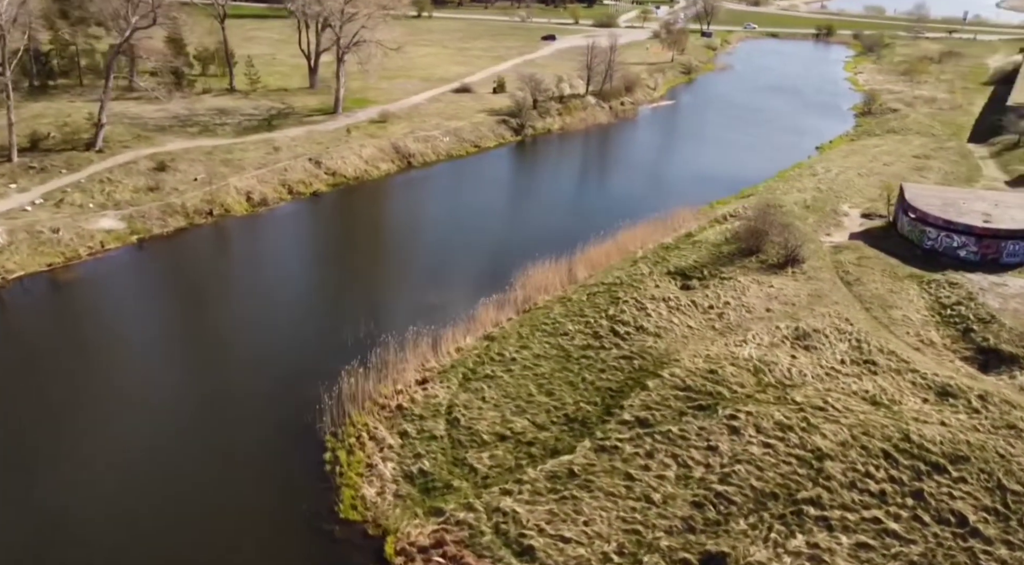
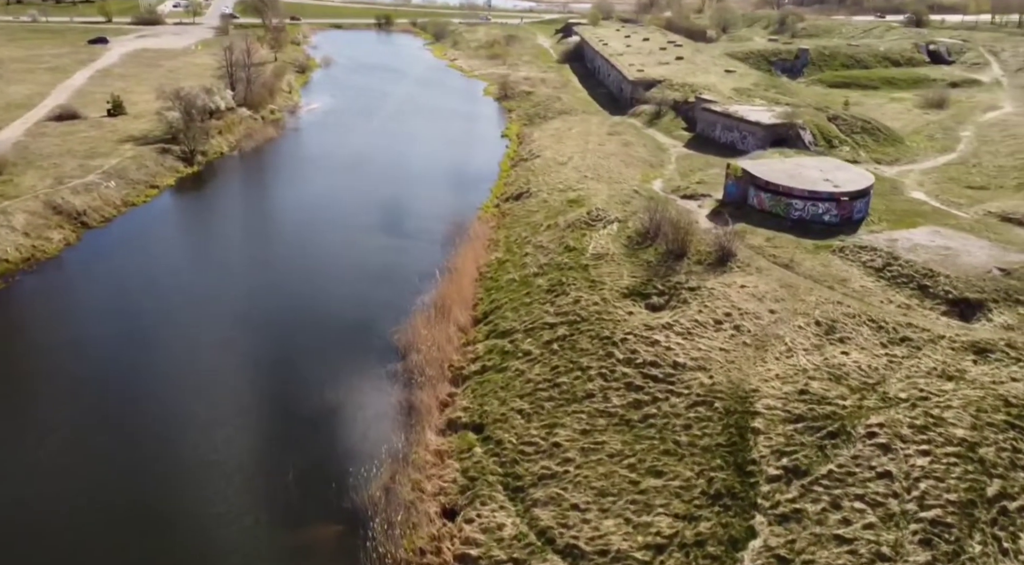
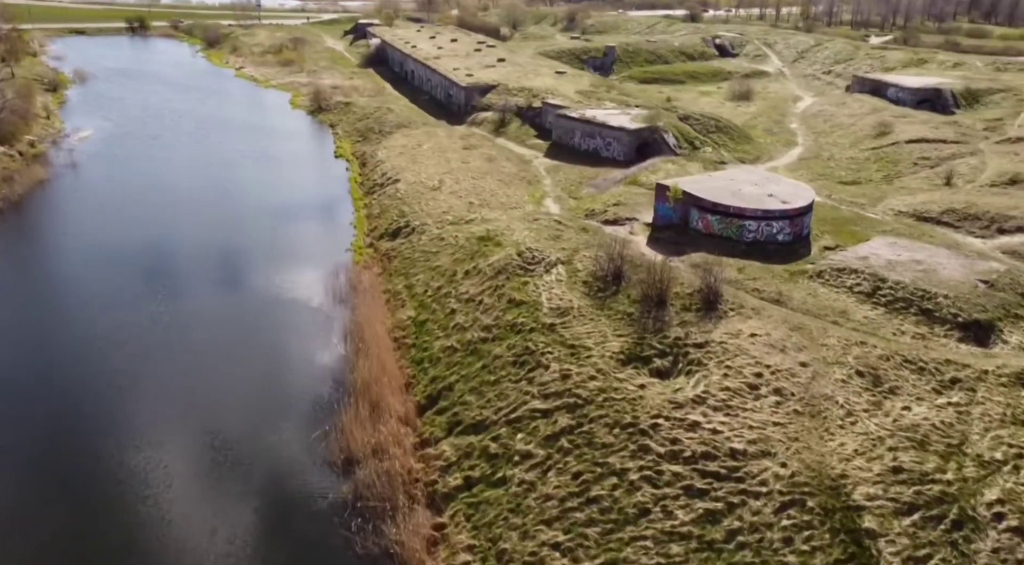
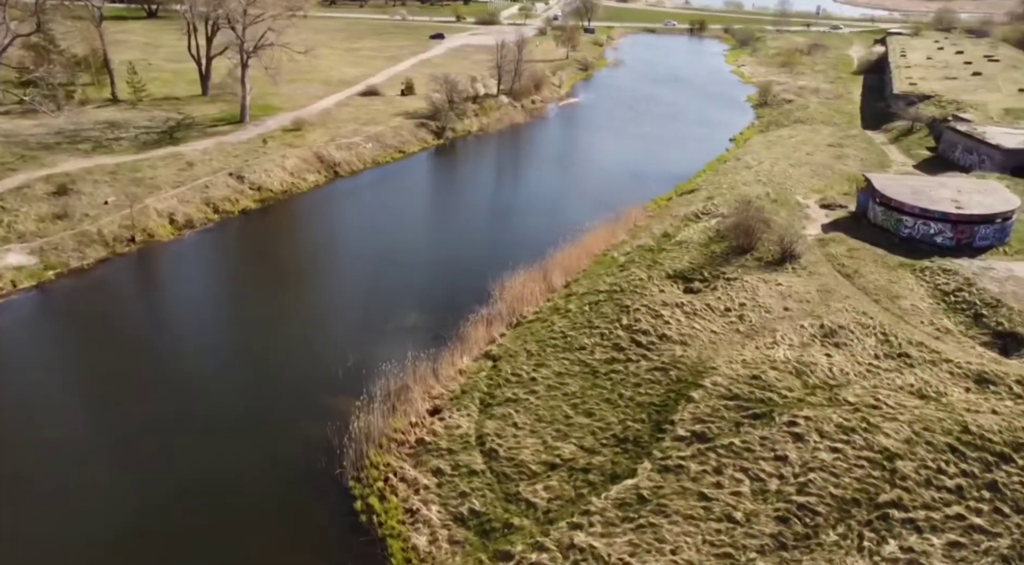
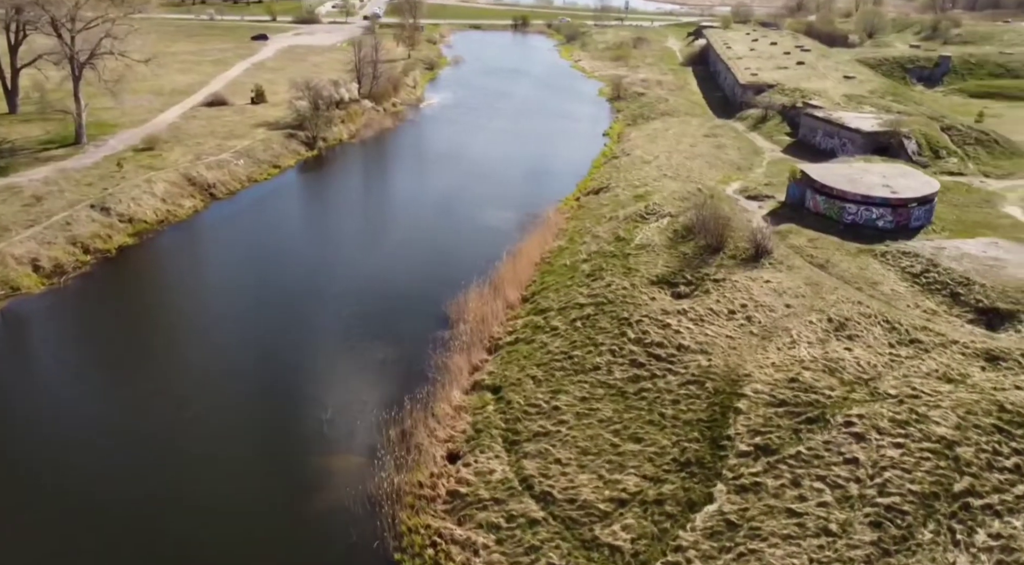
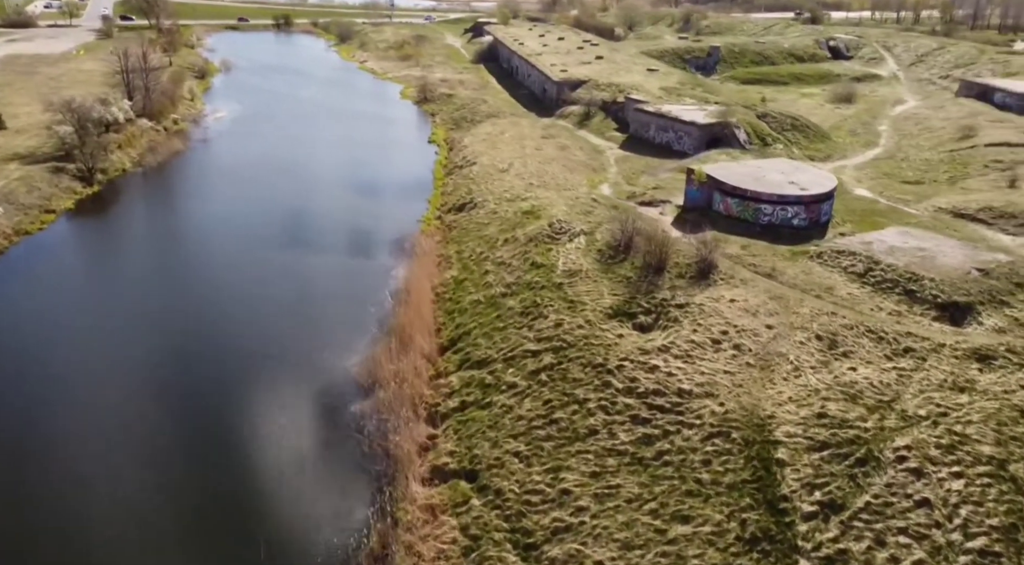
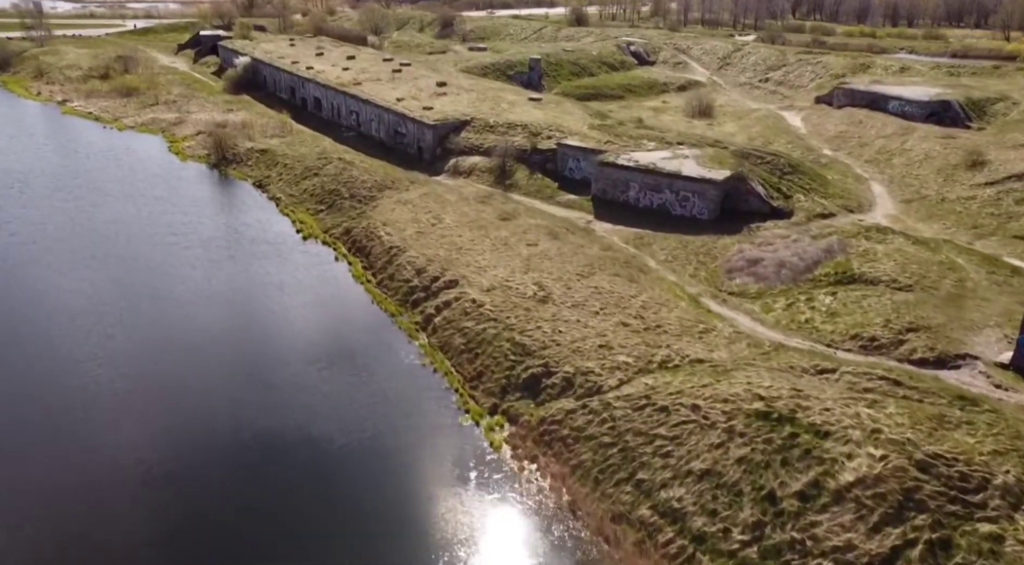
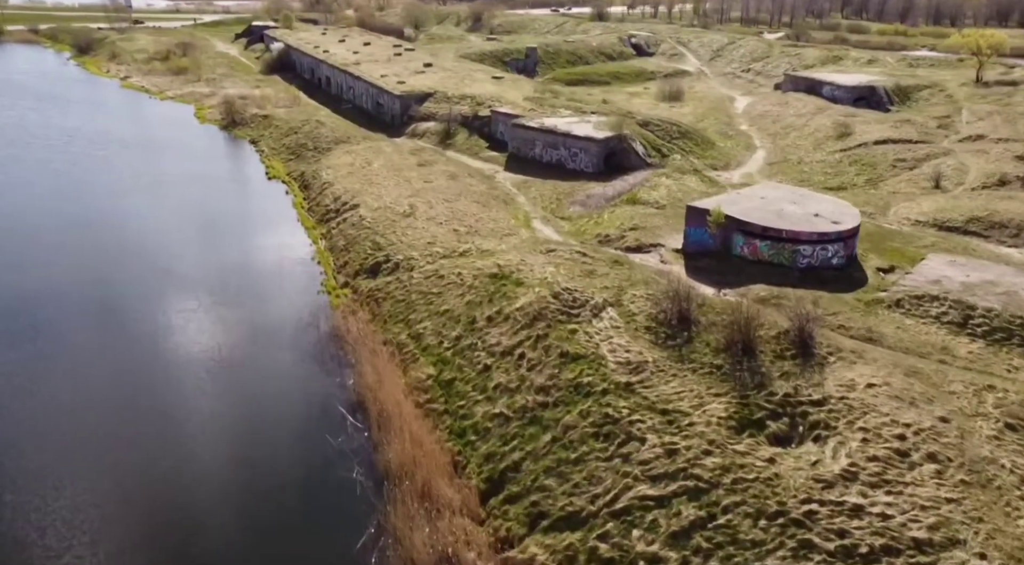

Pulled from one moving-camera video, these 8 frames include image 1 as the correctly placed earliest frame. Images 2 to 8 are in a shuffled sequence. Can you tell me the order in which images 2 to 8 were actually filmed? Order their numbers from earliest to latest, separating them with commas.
4, 5, 2, 6, 3, 8, 7
